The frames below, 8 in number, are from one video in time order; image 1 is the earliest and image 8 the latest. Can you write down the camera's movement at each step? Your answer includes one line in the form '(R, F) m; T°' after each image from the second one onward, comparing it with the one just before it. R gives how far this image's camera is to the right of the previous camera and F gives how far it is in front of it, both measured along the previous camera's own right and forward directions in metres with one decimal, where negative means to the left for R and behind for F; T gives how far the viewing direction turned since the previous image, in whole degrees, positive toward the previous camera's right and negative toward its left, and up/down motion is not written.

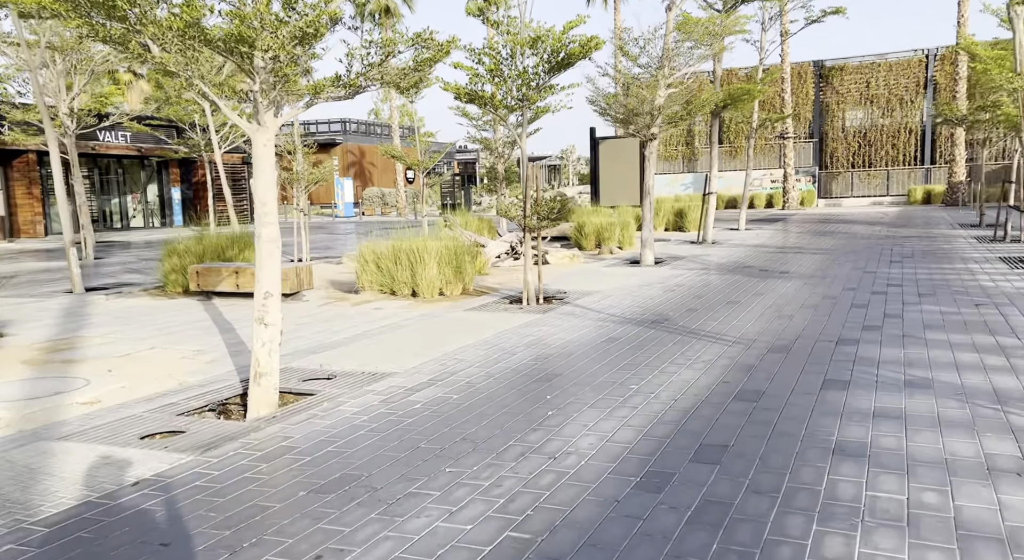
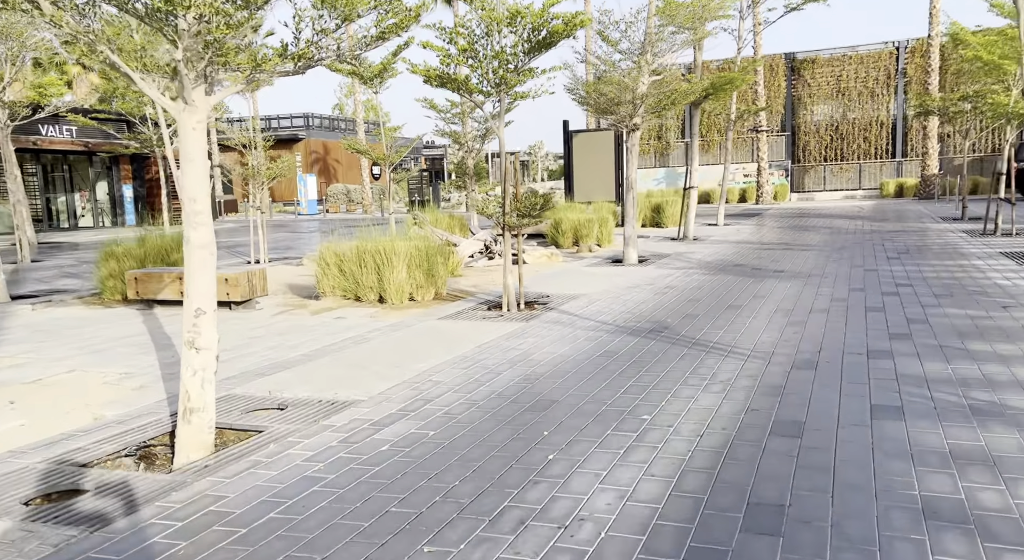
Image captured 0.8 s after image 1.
(-0.1, +0.9) m; +2°
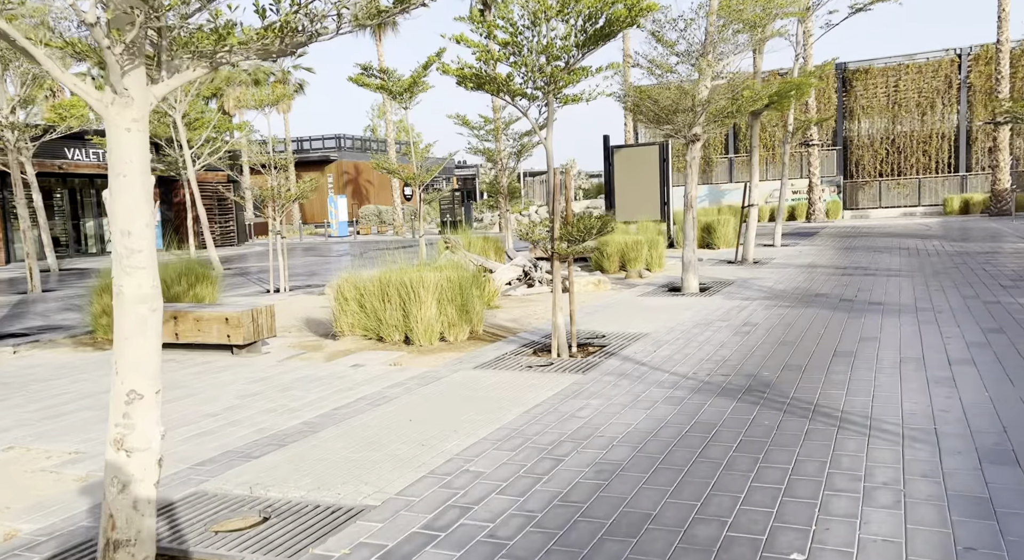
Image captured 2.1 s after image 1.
(-0.2, +1.4) m; -2°
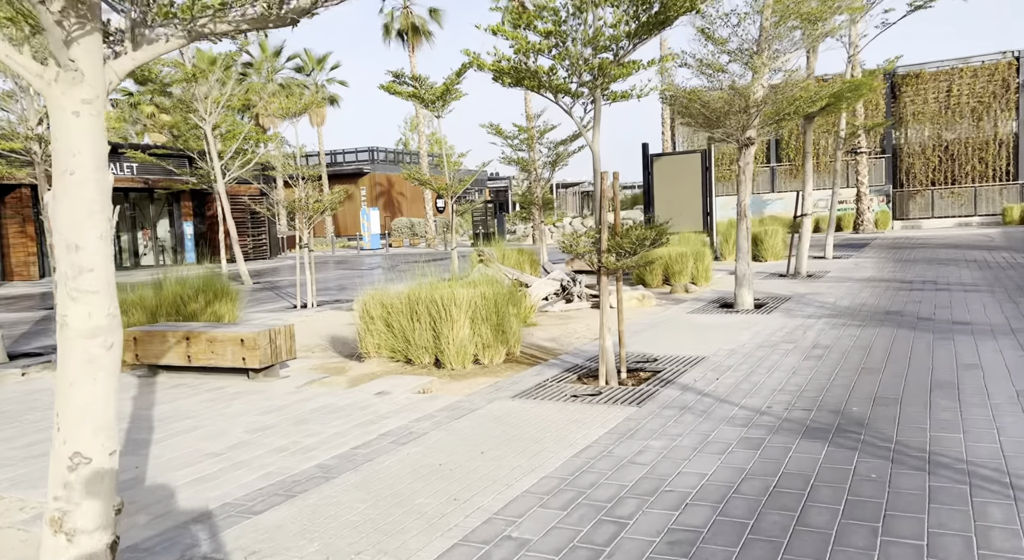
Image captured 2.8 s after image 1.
(-0.1, +0.7) m; -2°
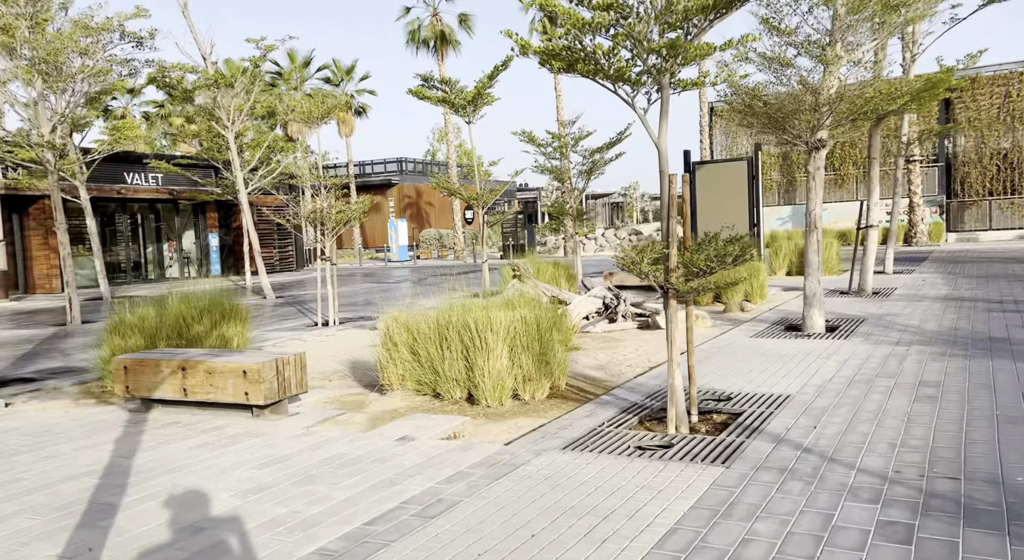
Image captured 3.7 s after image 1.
(-0.1, +1.0) m; -2°
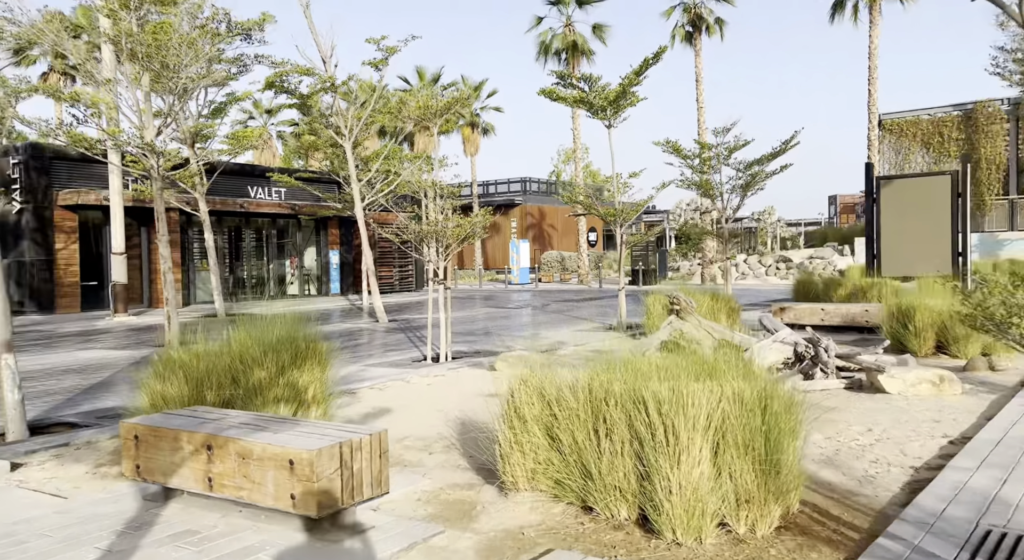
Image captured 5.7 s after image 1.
(-0.4, +2.4) m; -8°
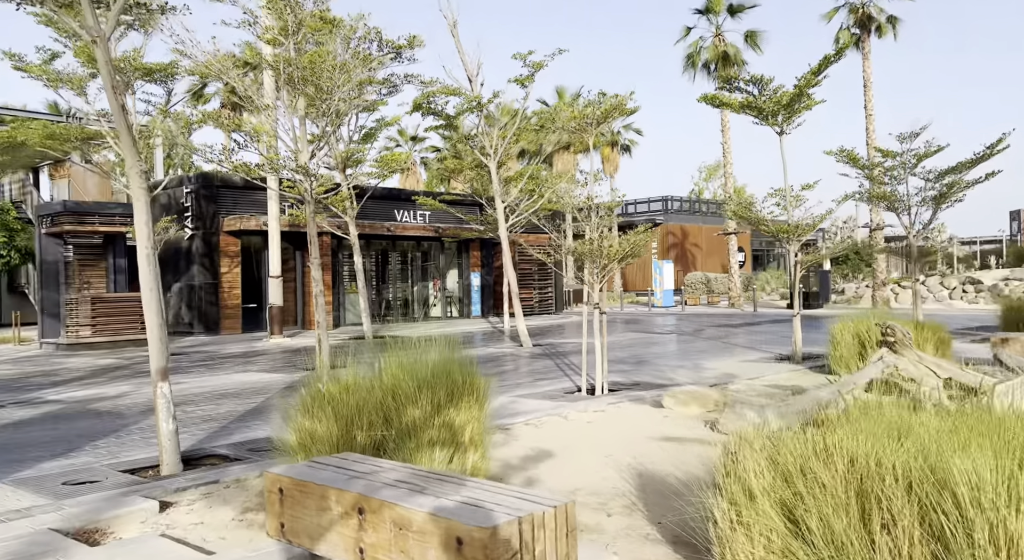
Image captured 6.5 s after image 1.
(-0.4, +0.9) m; -10°
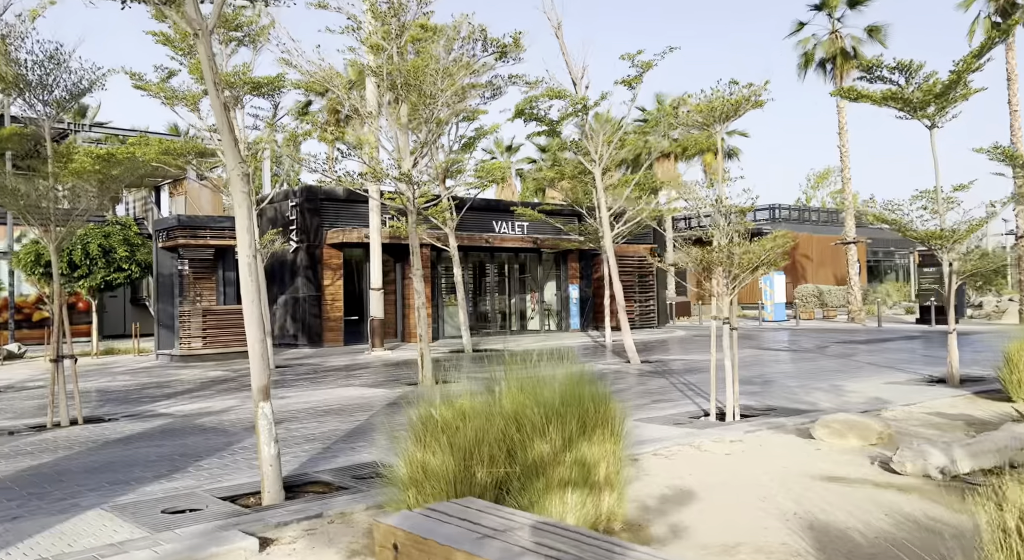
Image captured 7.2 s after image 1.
(-0.3, +0.9) m; -7°
